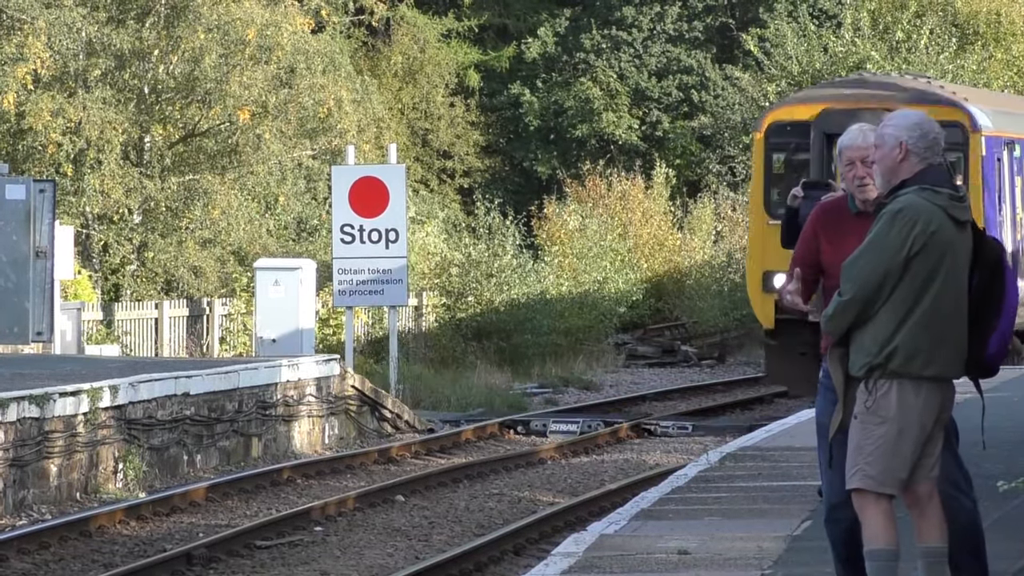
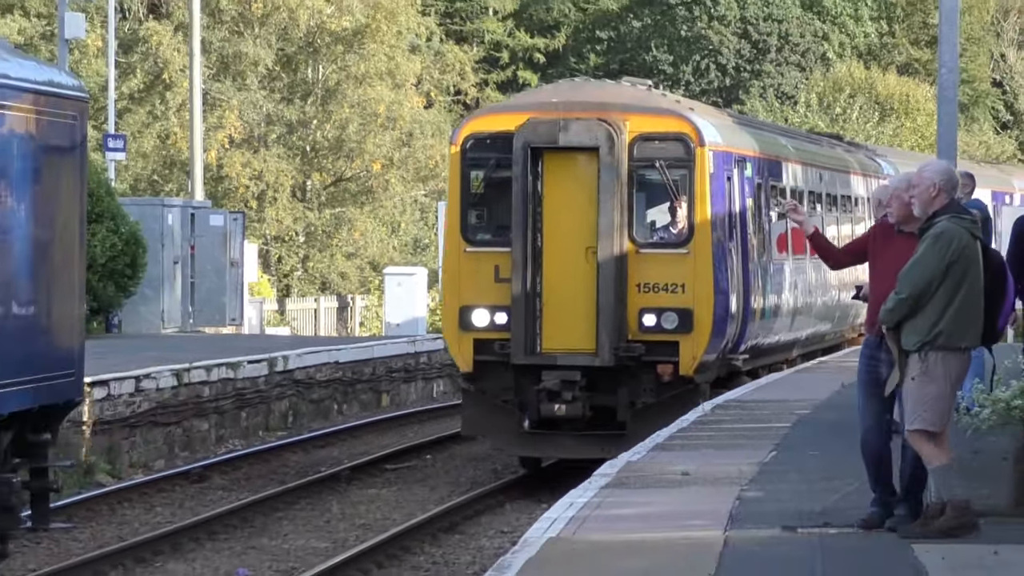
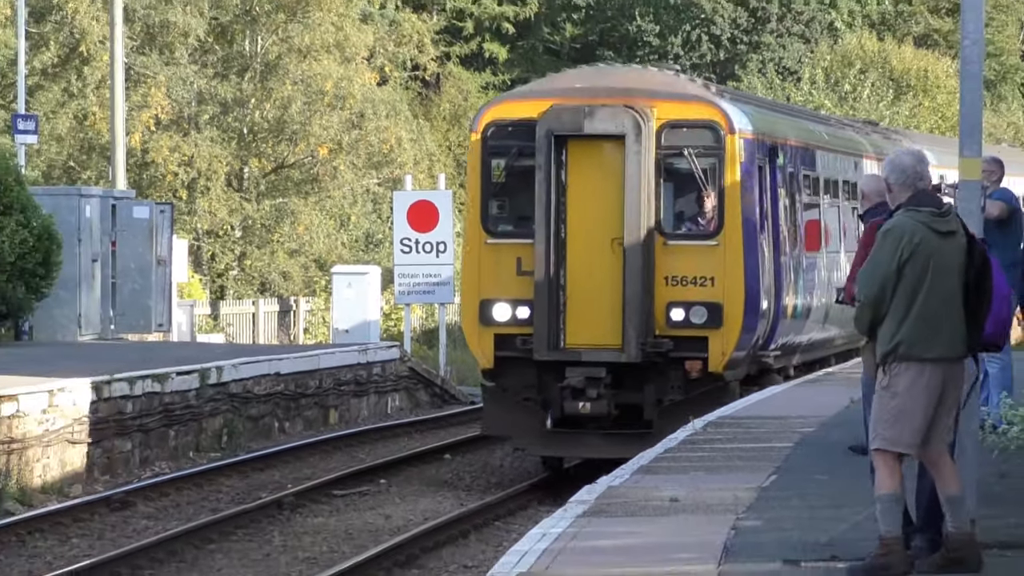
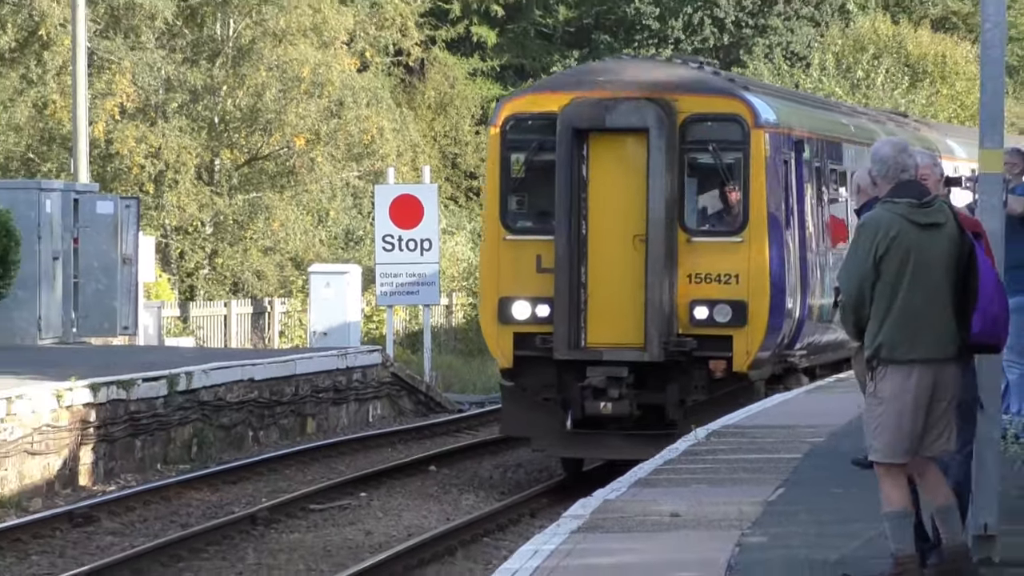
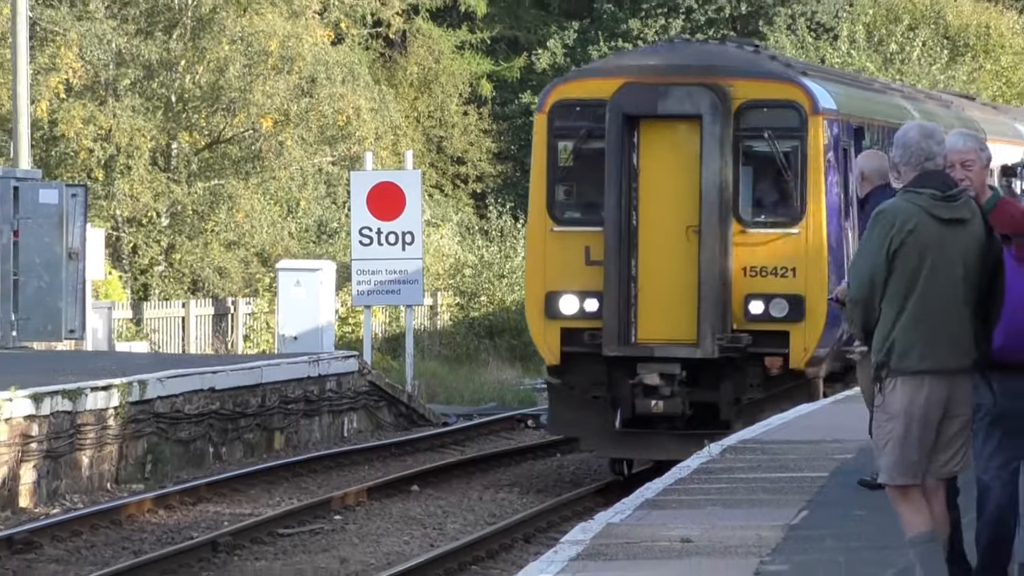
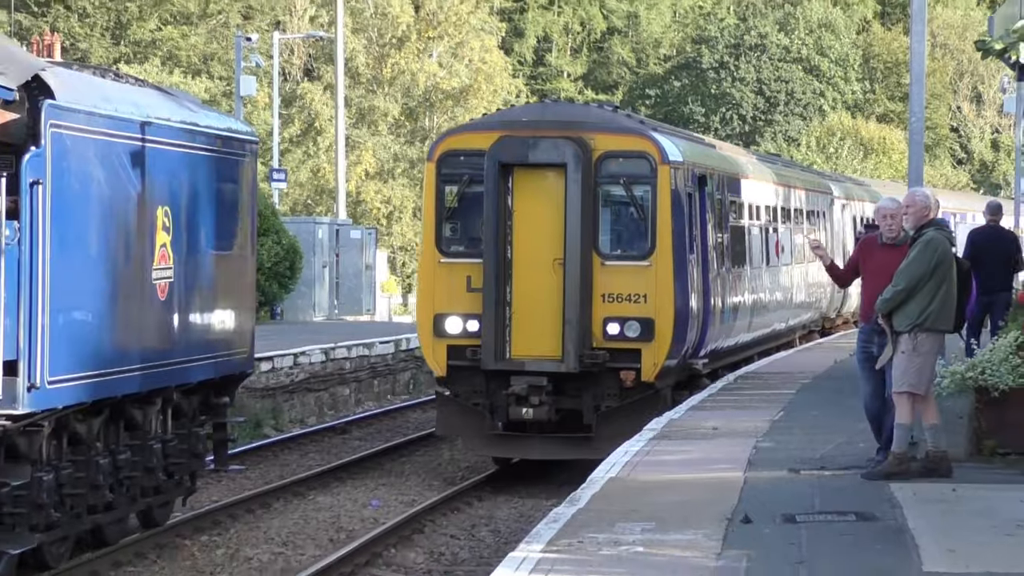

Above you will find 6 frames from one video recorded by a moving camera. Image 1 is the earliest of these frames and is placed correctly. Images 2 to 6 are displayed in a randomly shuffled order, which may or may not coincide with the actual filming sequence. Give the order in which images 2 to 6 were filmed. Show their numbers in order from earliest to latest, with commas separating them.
5, 4, 3, 2, 6
